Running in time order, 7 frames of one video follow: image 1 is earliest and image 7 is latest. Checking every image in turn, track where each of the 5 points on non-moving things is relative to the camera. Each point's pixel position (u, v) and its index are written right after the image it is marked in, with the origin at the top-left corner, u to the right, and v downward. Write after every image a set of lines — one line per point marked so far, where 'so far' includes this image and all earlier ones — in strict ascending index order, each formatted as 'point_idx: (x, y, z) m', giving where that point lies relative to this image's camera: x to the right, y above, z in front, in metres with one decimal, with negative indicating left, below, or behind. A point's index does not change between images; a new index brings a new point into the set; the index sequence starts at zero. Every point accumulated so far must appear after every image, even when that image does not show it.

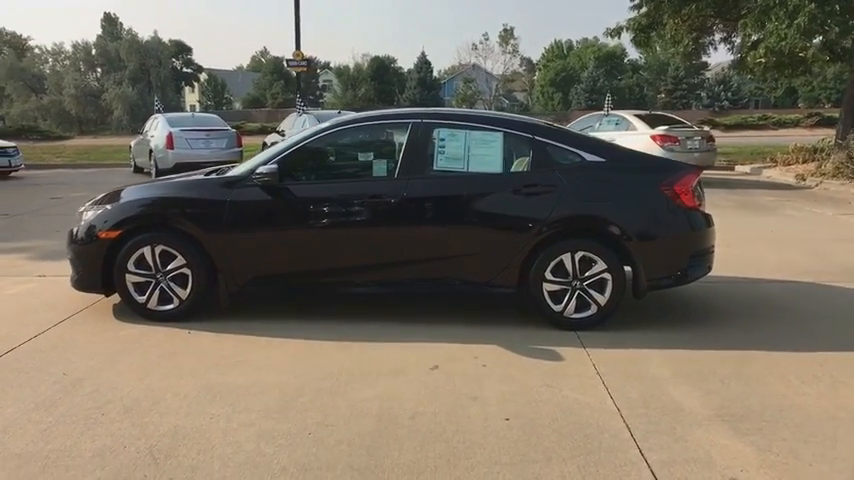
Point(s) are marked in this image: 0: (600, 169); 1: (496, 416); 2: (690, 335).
0: (+1.3, +0.5, +5.0) m
1: (+0.4, -1.0, +3.7) m
2: (+2.0, -0.8, +5.1) m
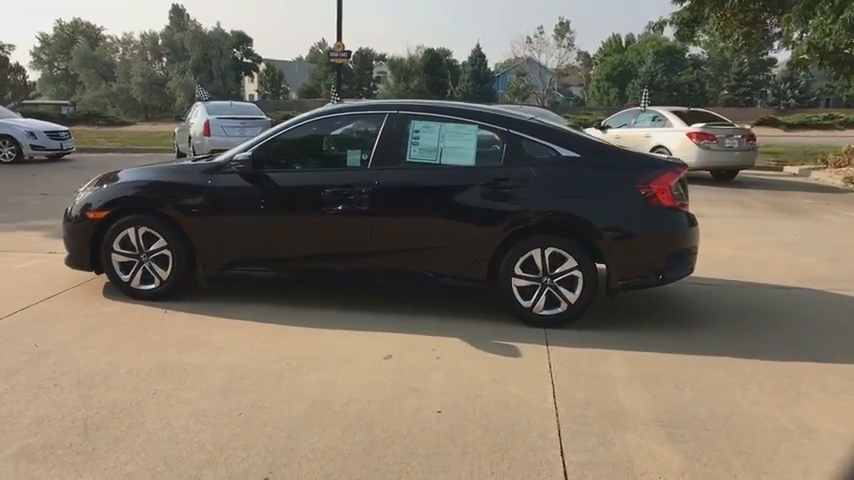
0: (+1.1, +0.6, +5.0) m
1: (0.0, -0.9, +3.7) m
2: (+1.8, -0.8, +5.0) m
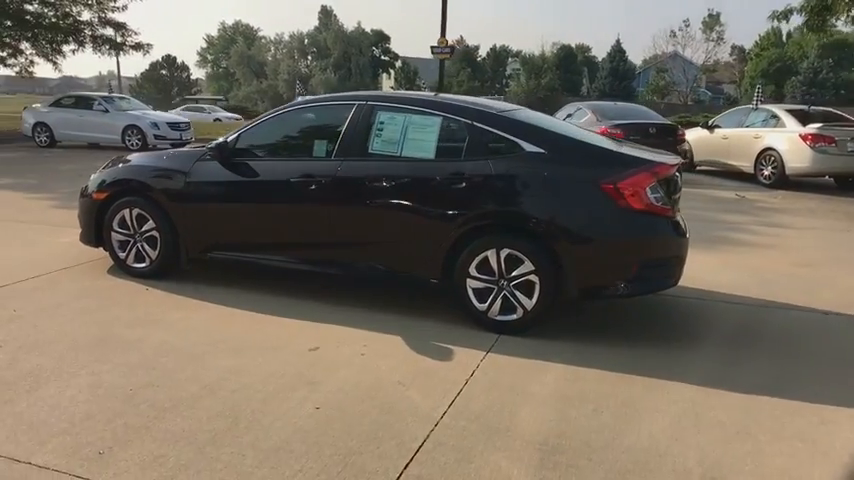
0: (+0.7, +0.6, +4.6) m
1: (-0.6, -0.9, +3.6) m
2: (+1.4, -0.8, +4.5) m
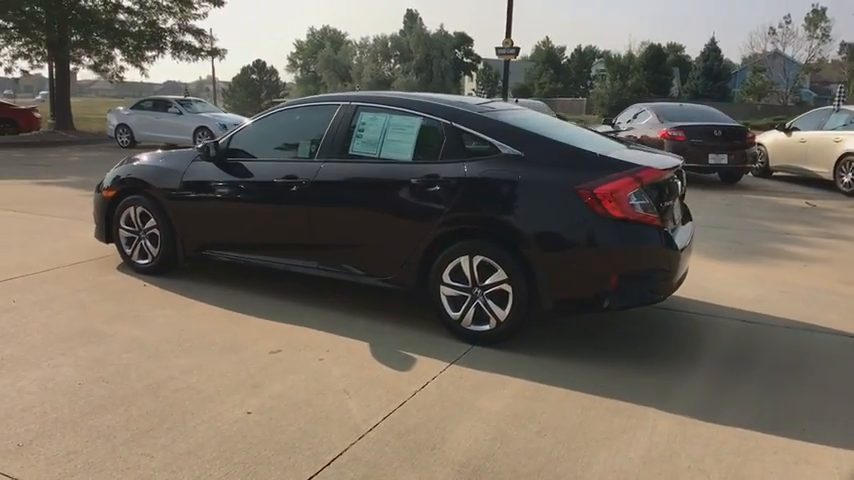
0: (+0.6, +0.5, +4.3) m
1: (-1.0, -0.9, +3.6) m
2: (+1.1, -0.9, +4.1) m
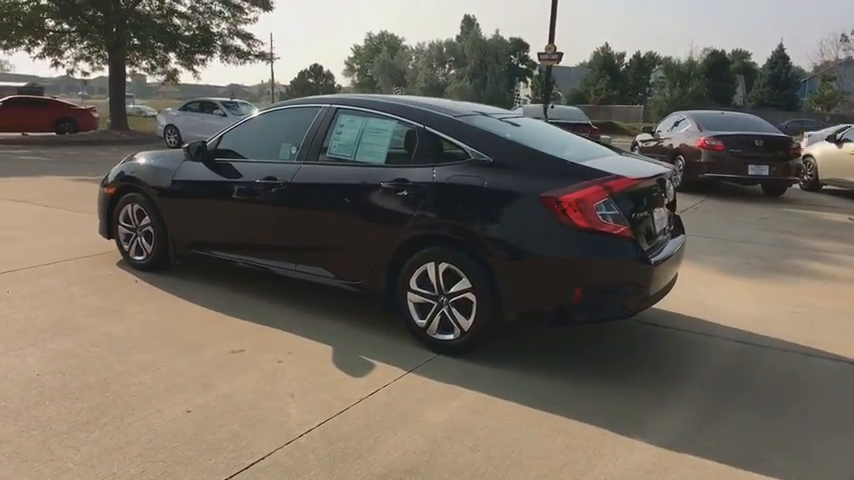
0: (+0.3, +0.5, +4.2) m
1: (-1.3, -0.9, +3.6) m
2: (+0.8, -0.9, +4.0) m
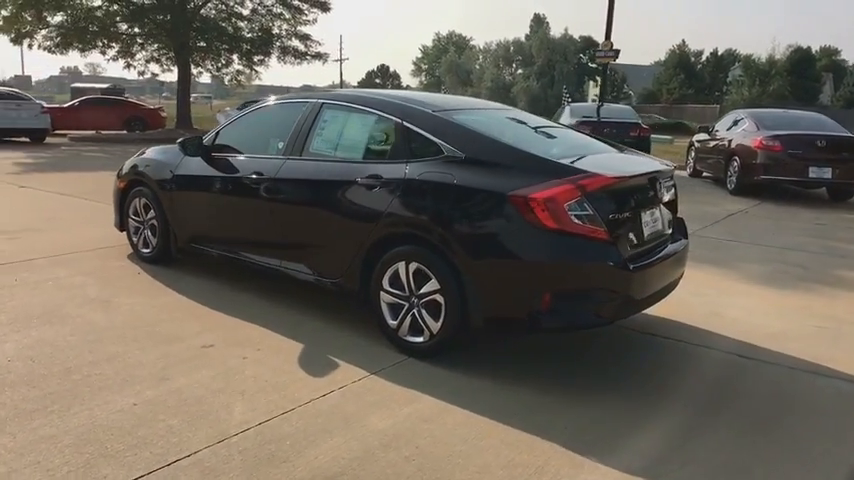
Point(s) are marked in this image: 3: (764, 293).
0: (+0.2, +0.5, +4.0) m
1: (-1.6, -0.9, +3.6) m
2: (+0.6, -0.9, +3.7) m
3: (+3.0, -0.5, +5.9) m
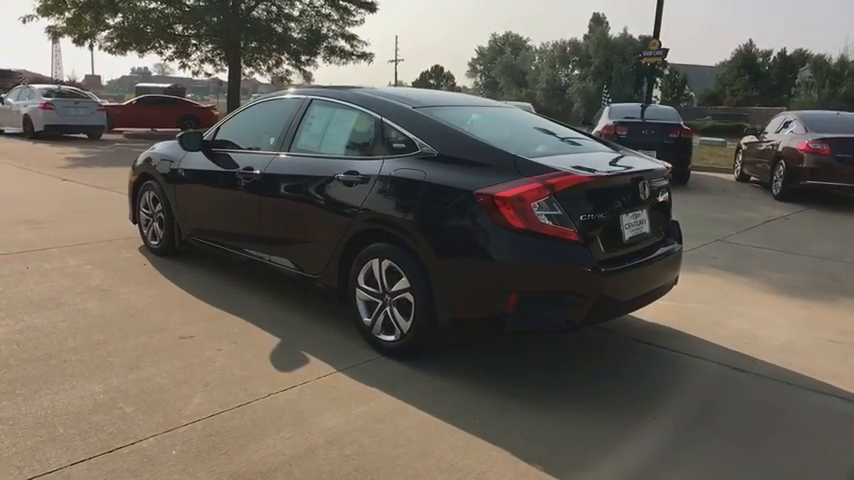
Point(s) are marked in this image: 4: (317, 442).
0: (0.0, +0.5, +4.0) m
1: (-1.8, -0.8, +3.7) m
2: (+0.4, -0.9, +3.6) m
3: (+3.0, -0.5, +5.6) m
4: (-0.5, -1.0, +3.2) m
